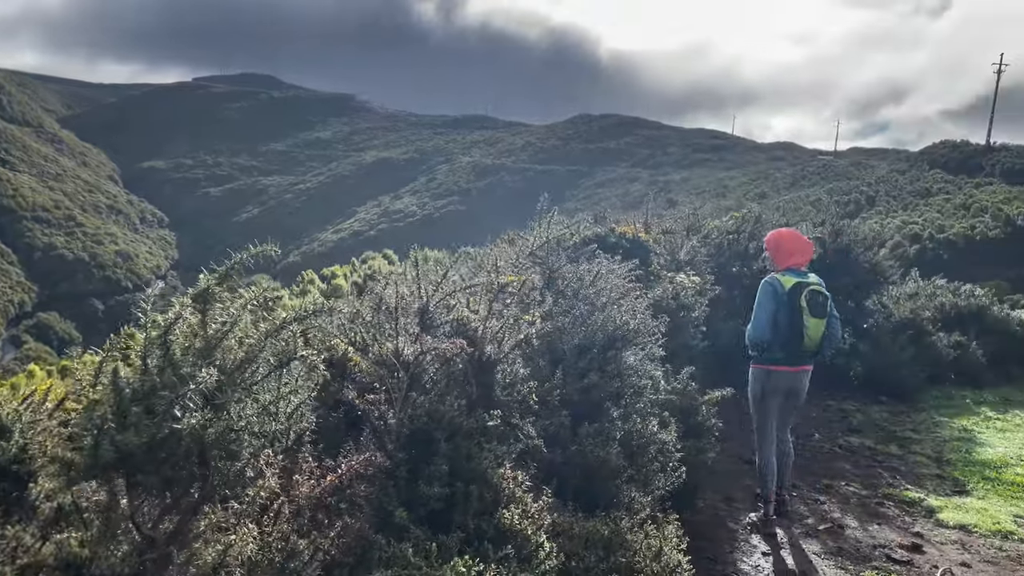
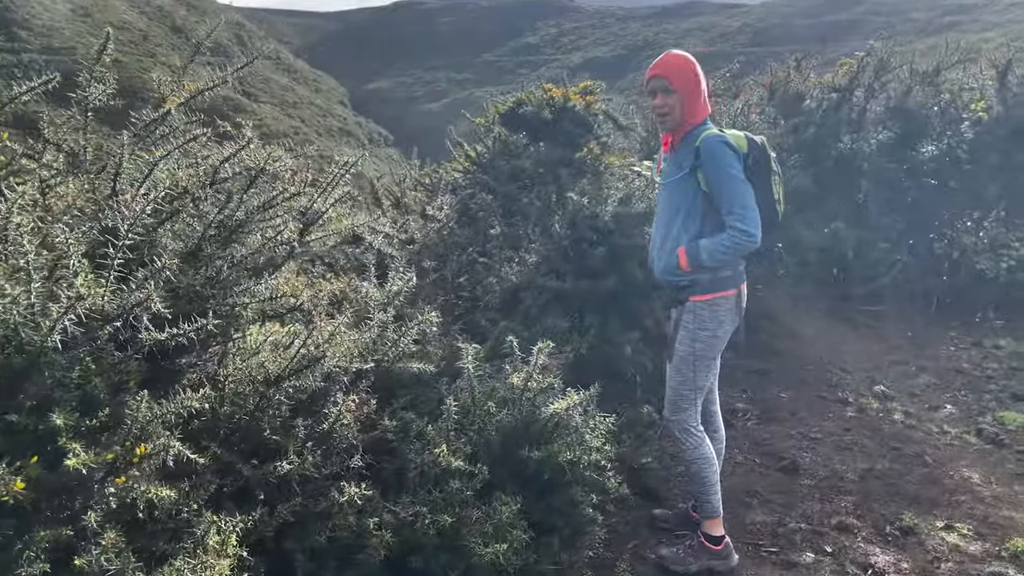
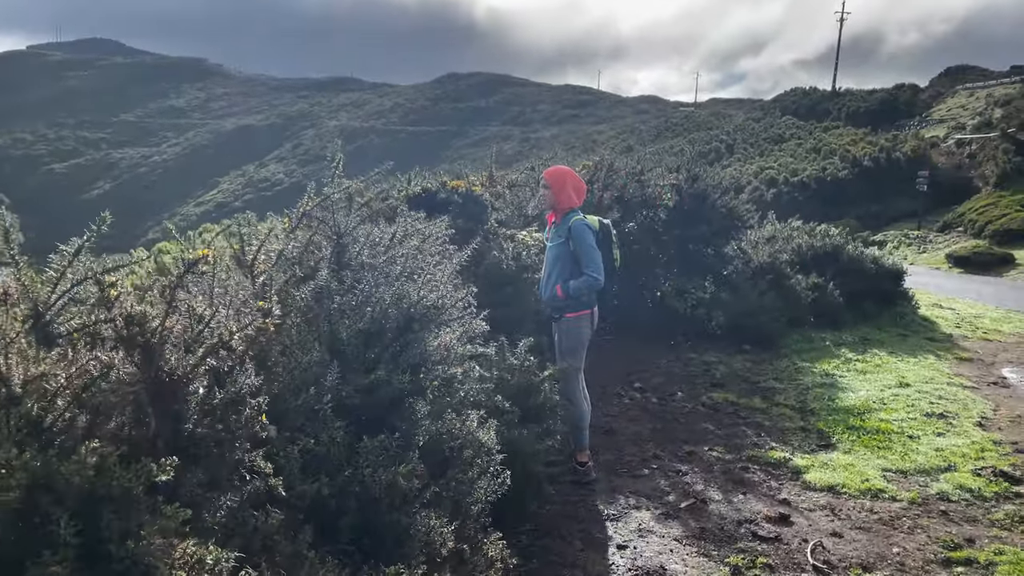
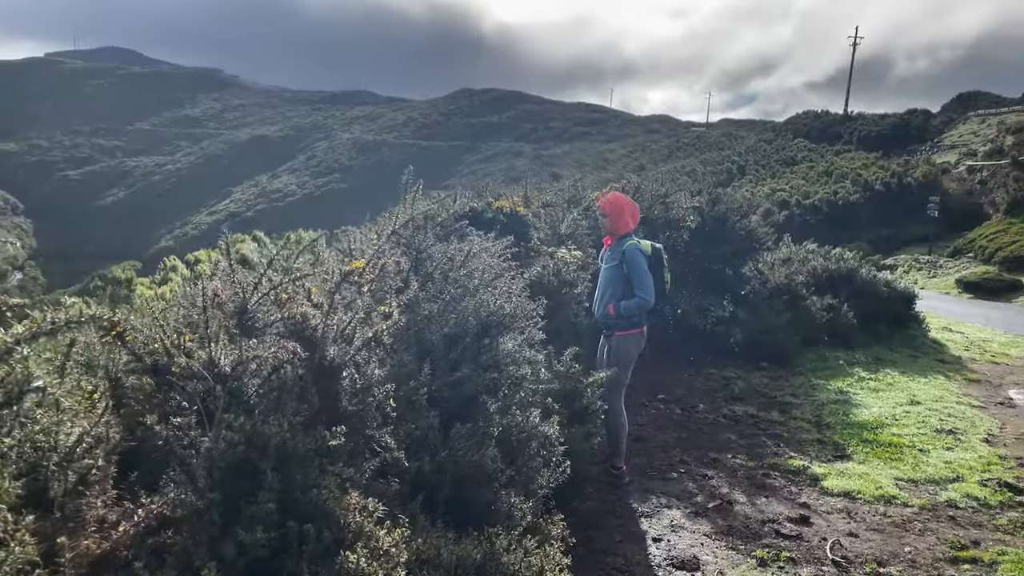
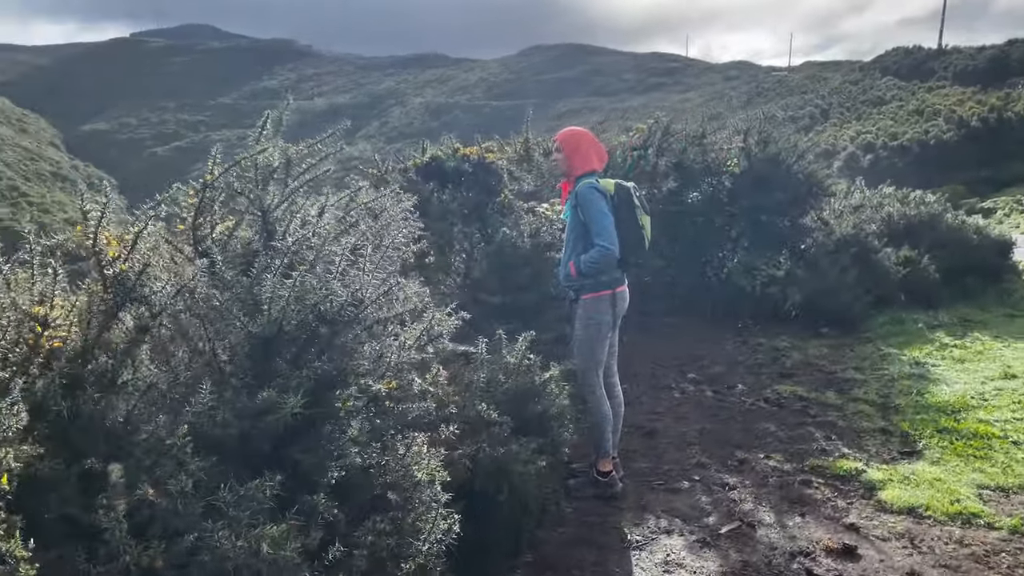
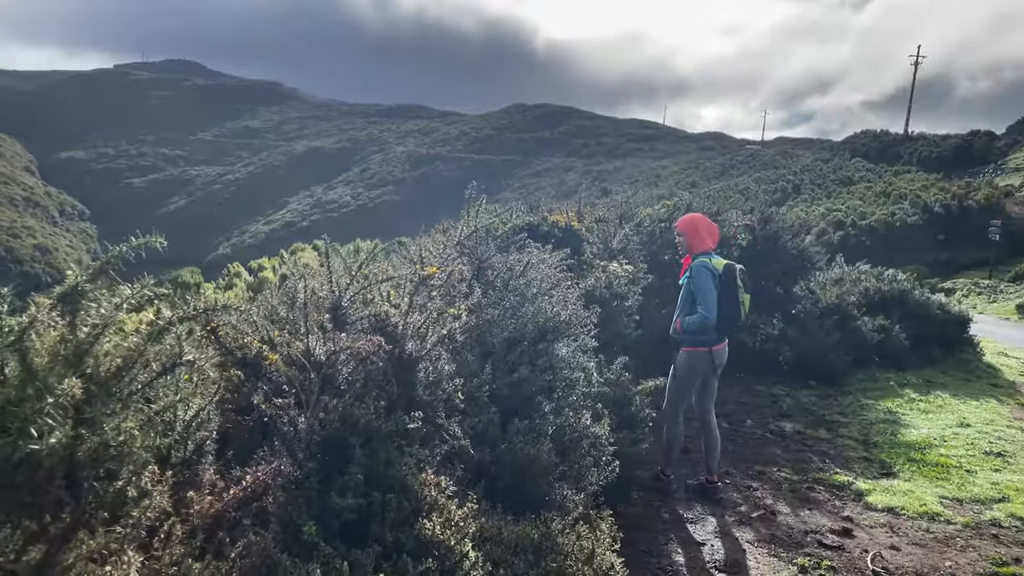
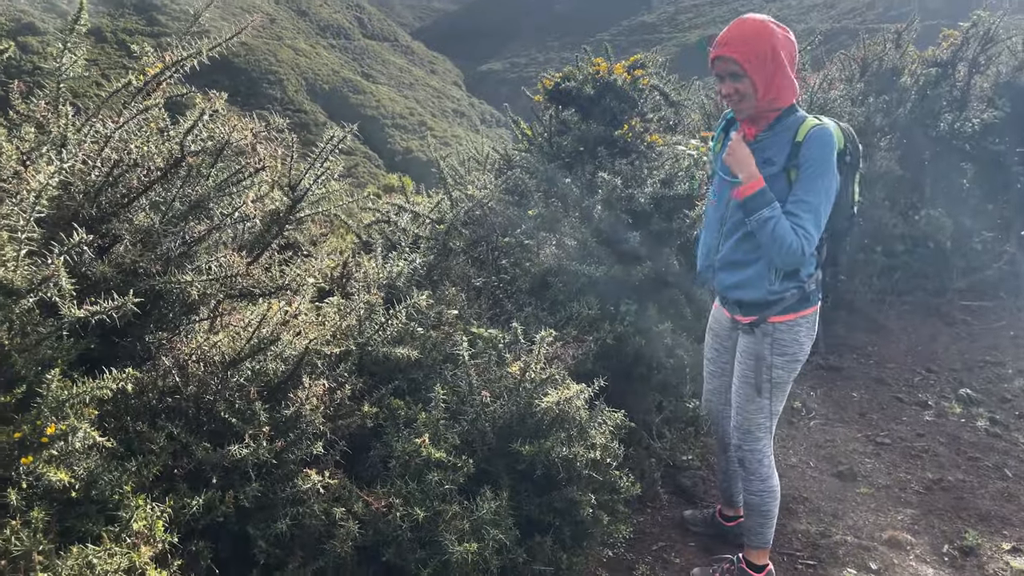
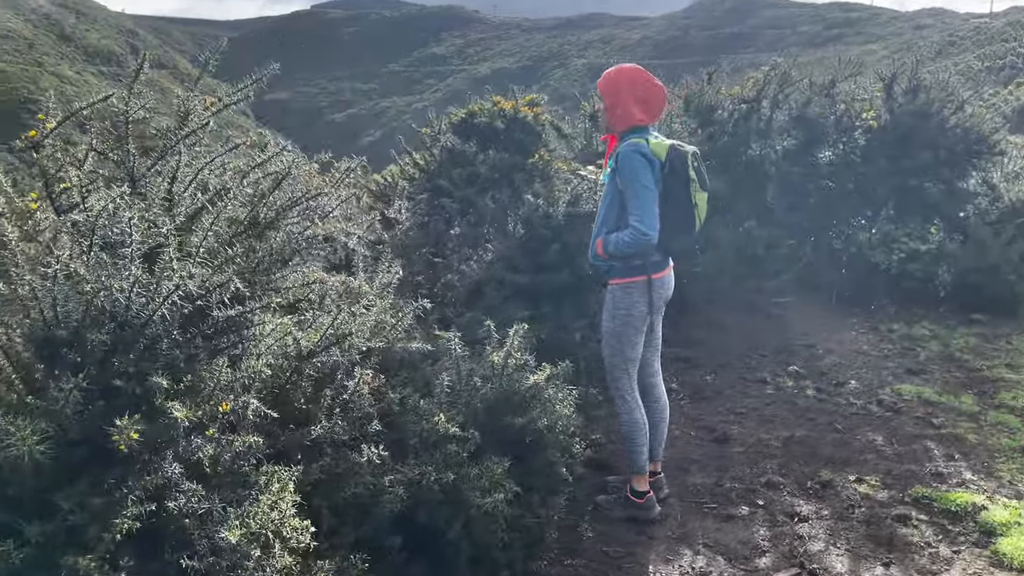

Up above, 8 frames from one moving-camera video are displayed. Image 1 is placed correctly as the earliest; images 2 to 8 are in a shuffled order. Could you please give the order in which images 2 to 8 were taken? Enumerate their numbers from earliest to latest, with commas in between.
6, 4, 3, 5, 8, 2, 7
